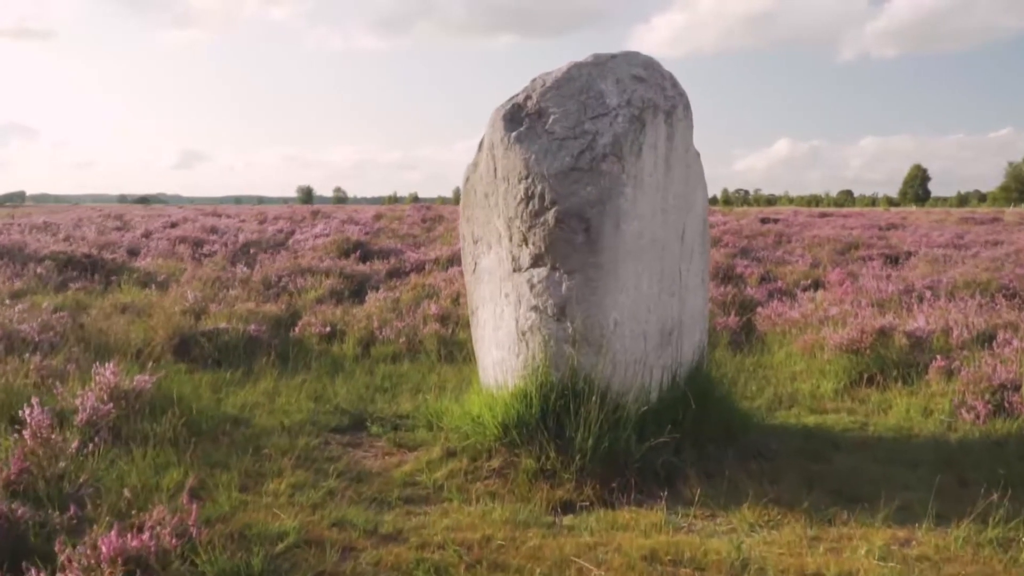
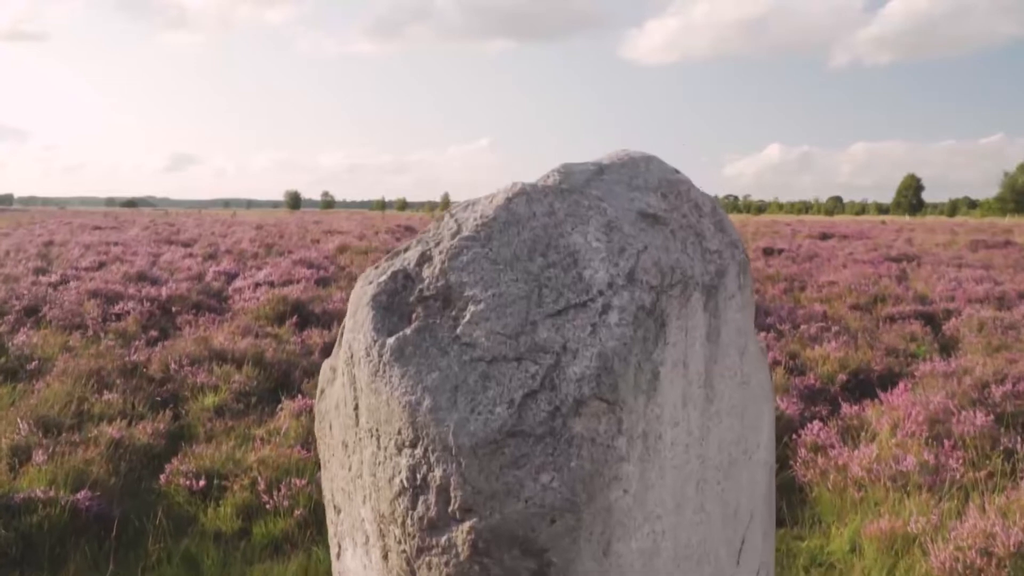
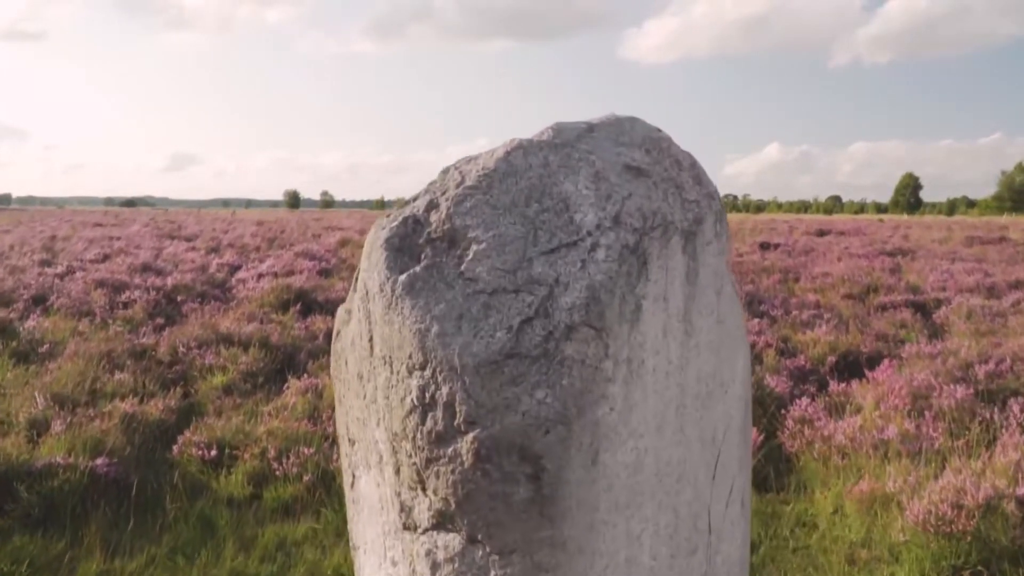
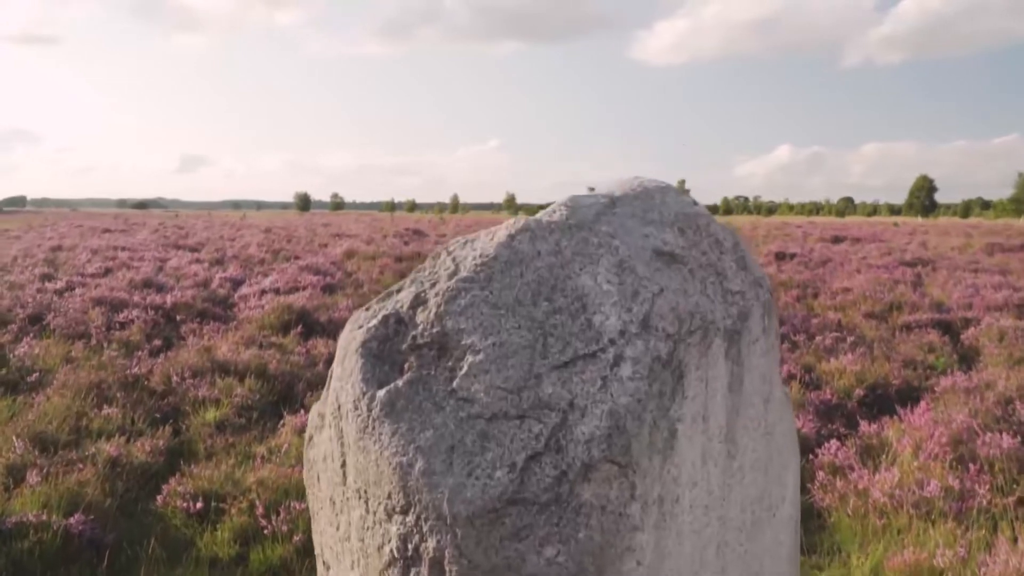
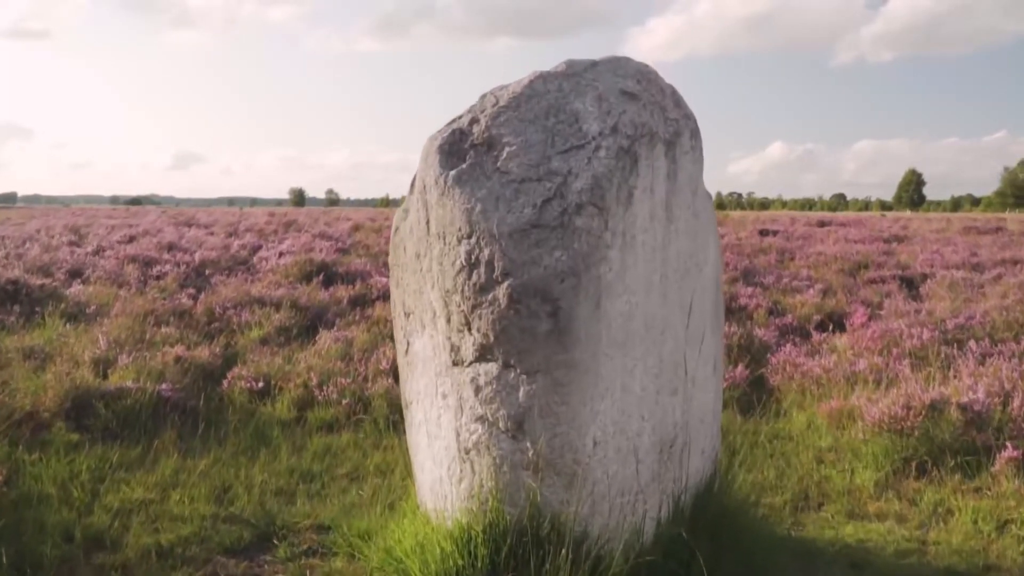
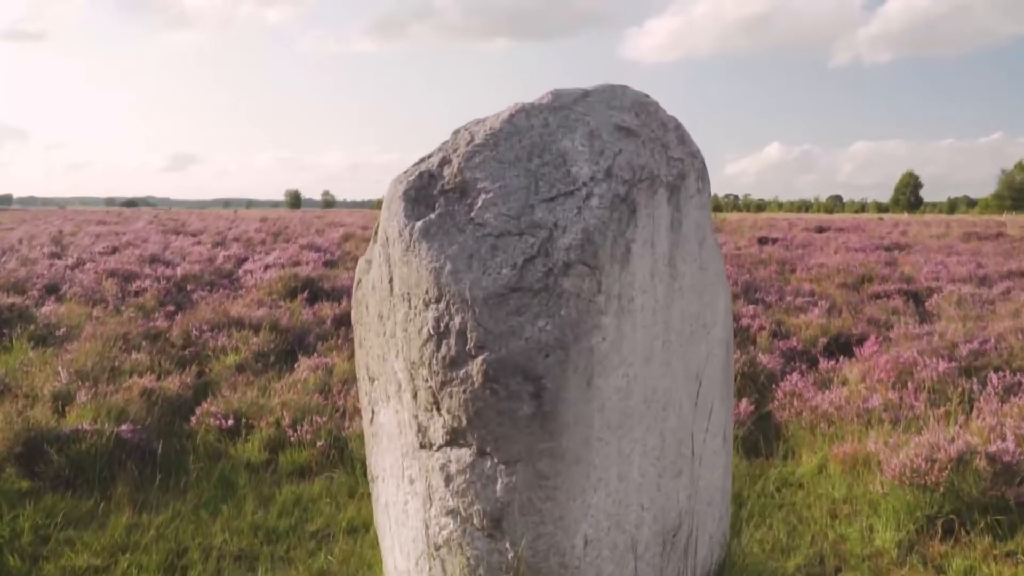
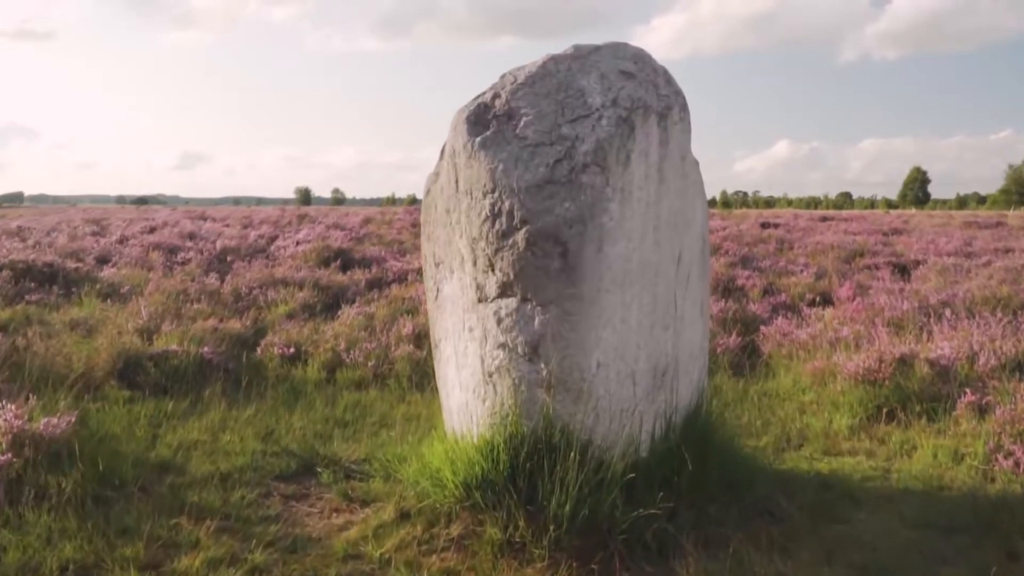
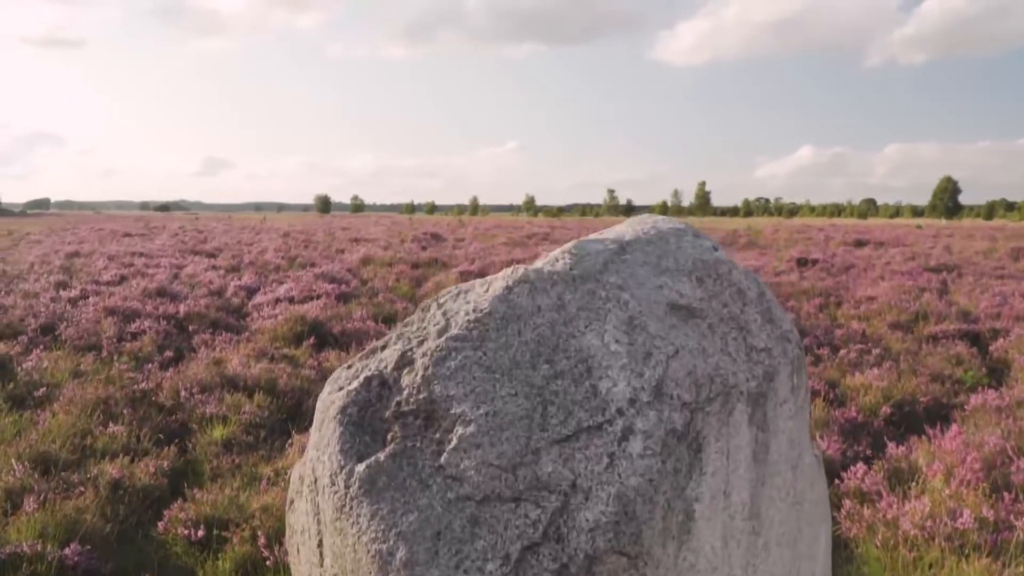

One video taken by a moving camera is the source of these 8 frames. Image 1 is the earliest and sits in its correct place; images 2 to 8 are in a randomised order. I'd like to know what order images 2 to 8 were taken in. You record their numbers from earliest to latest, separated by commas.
7, 5, 6, 3, 2, 4, 8
